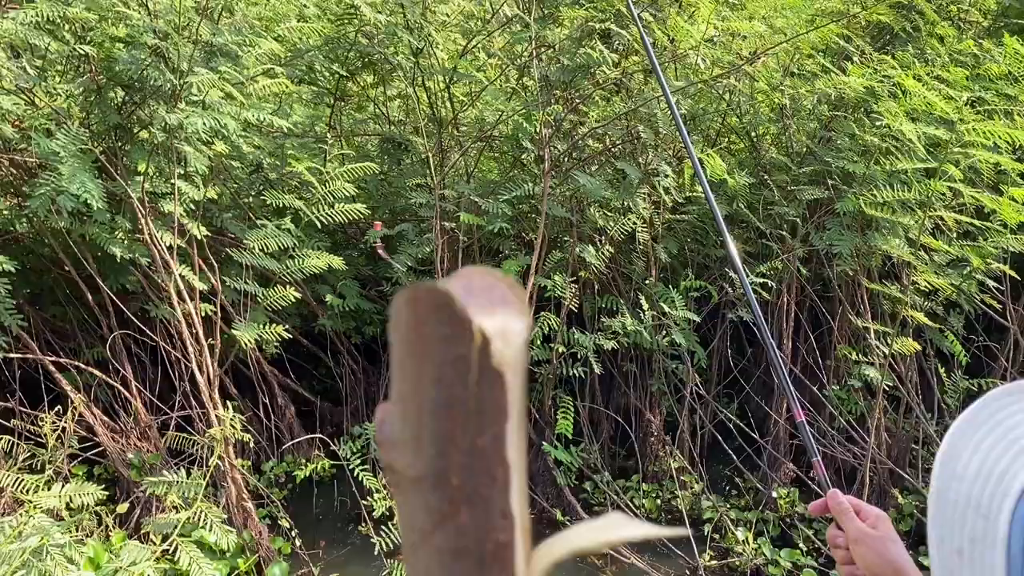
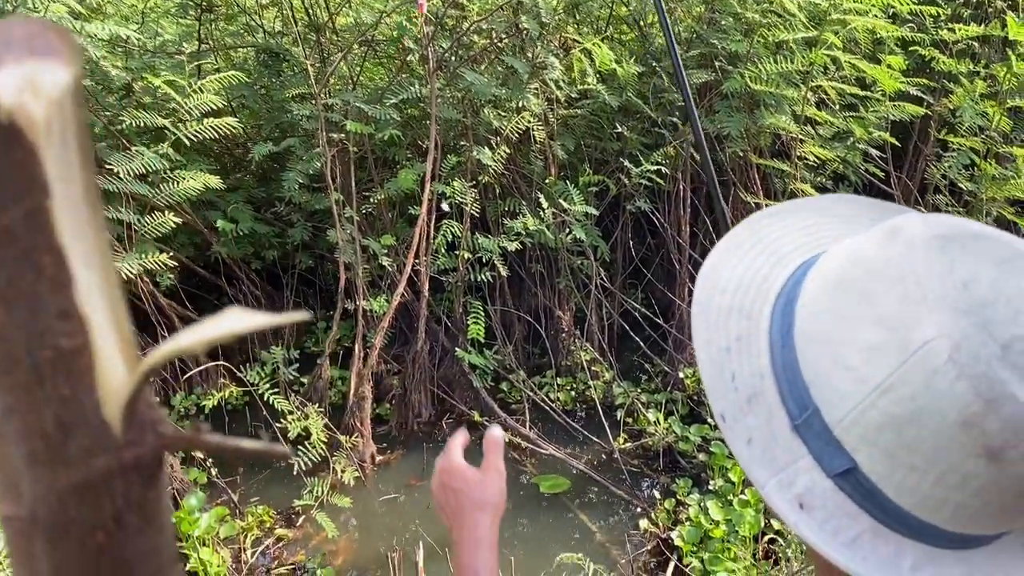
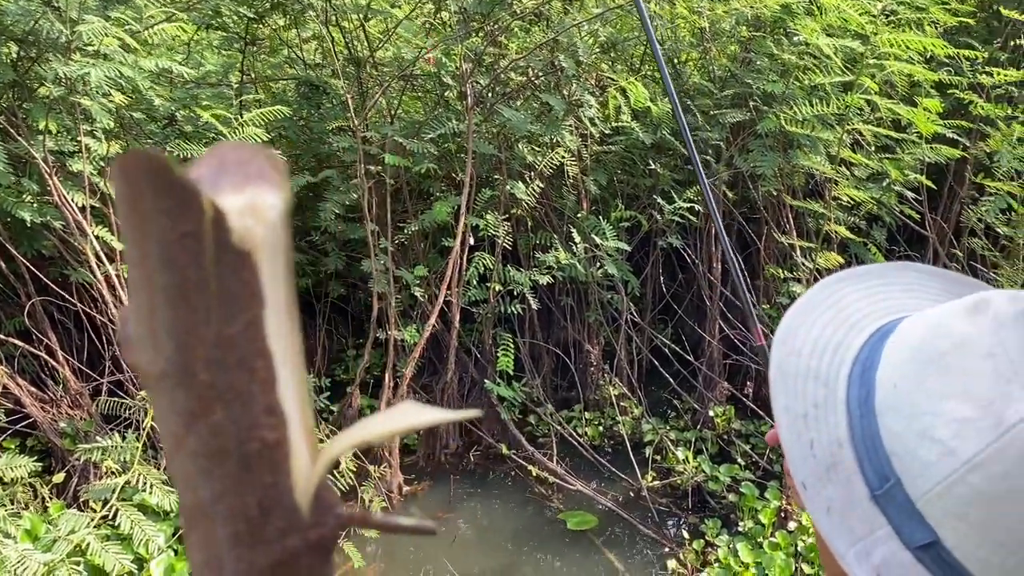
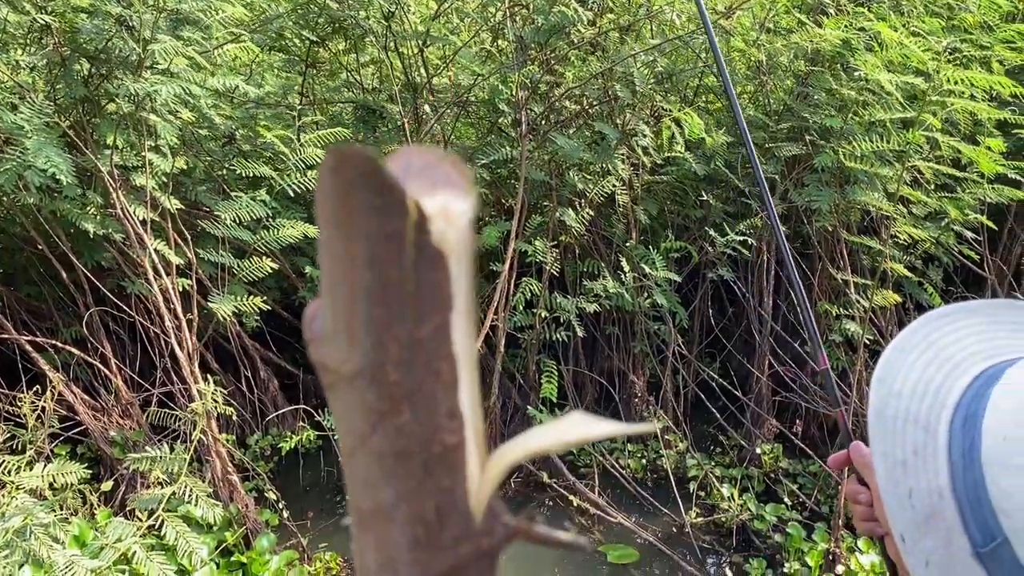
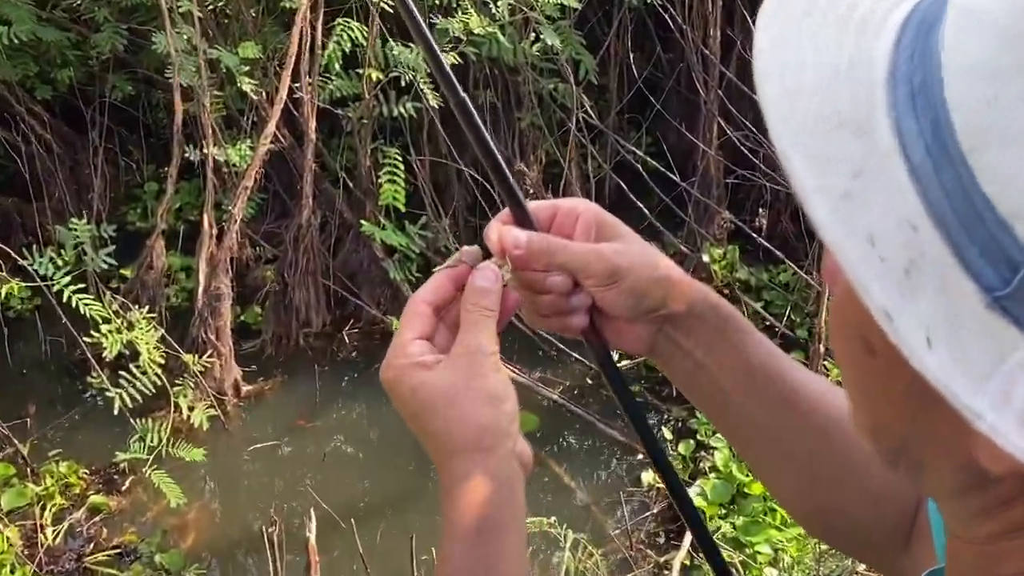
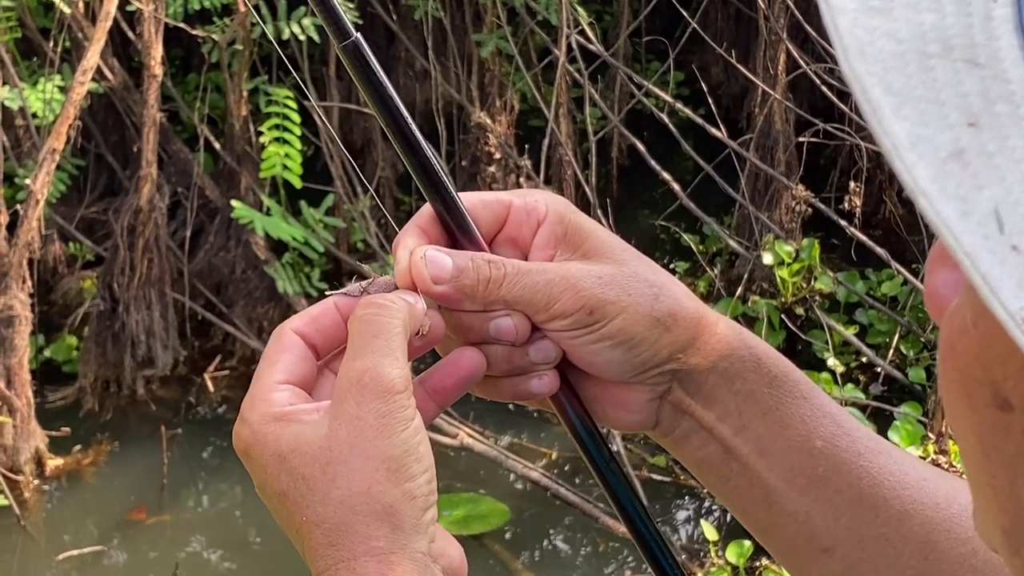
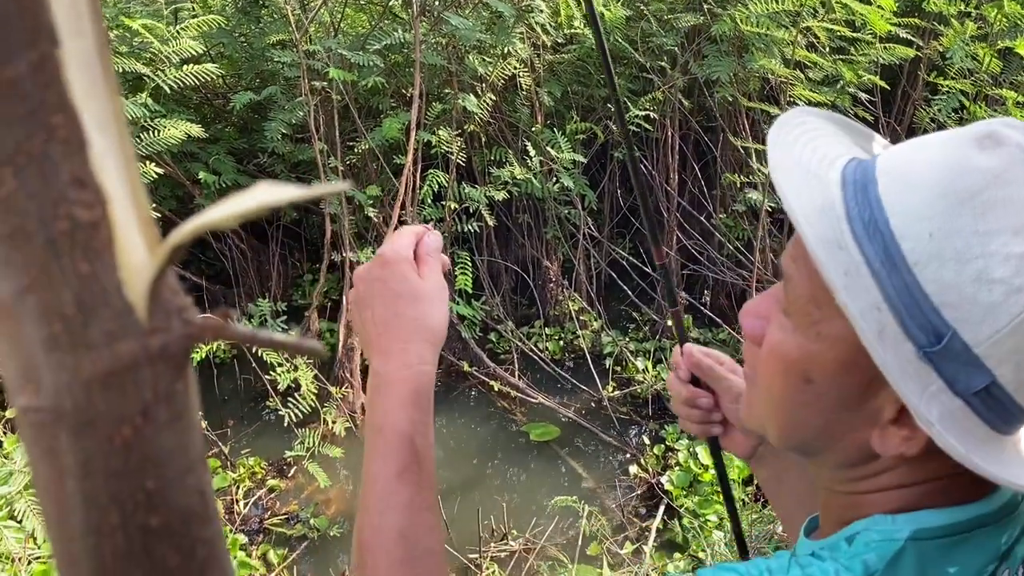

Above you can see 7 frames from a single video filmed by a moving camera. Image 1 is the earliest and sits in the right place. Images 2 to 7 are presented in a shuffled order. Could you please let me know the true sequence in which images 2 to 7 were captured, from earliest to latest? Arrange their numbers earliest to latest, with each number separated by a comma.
4, 3, 2, 7, 5, 6
